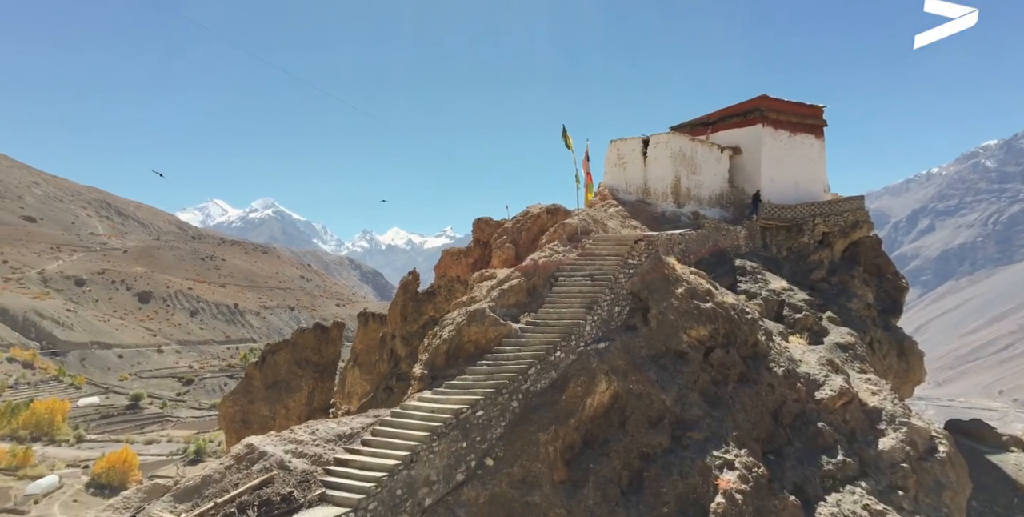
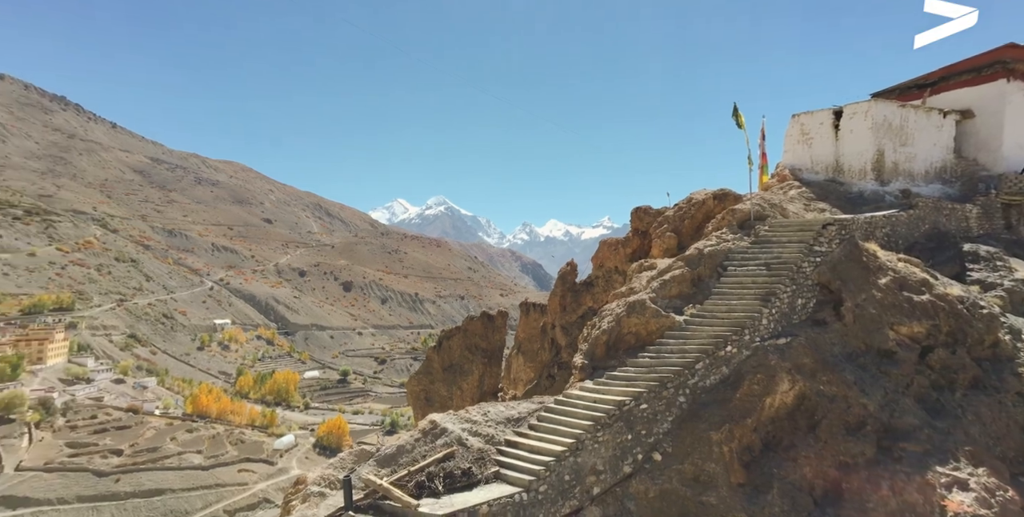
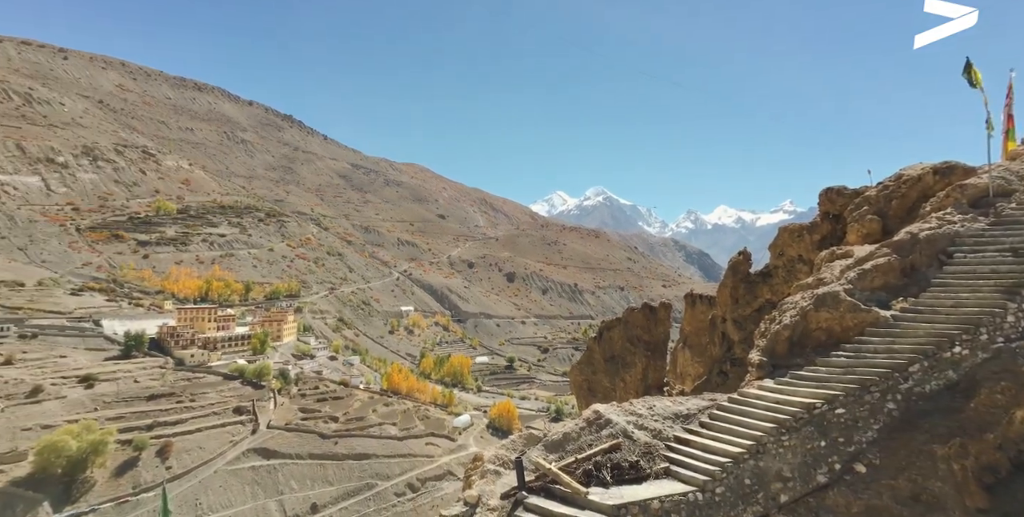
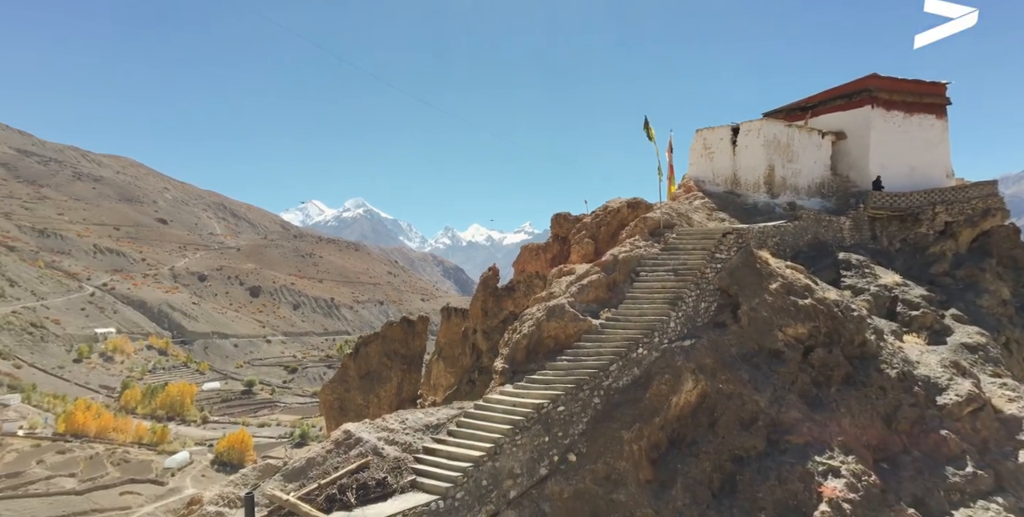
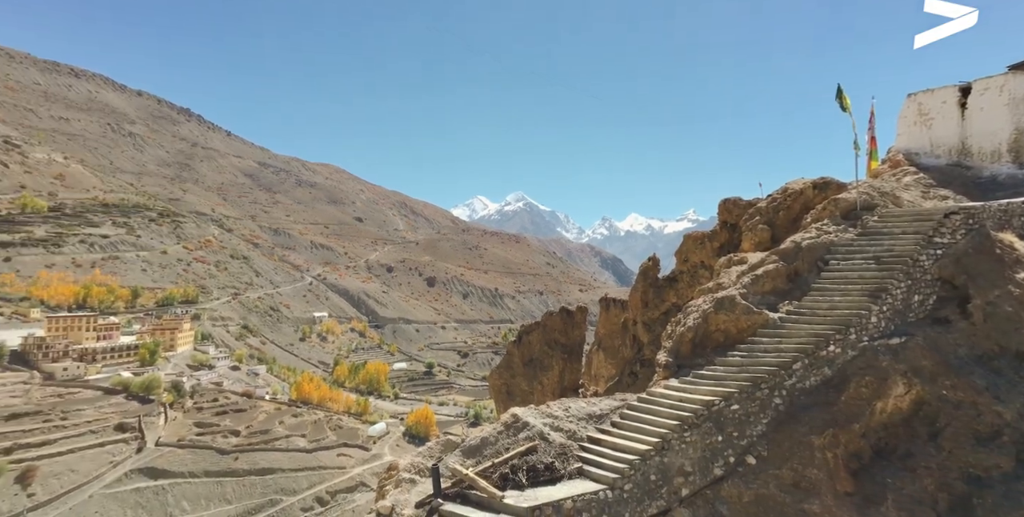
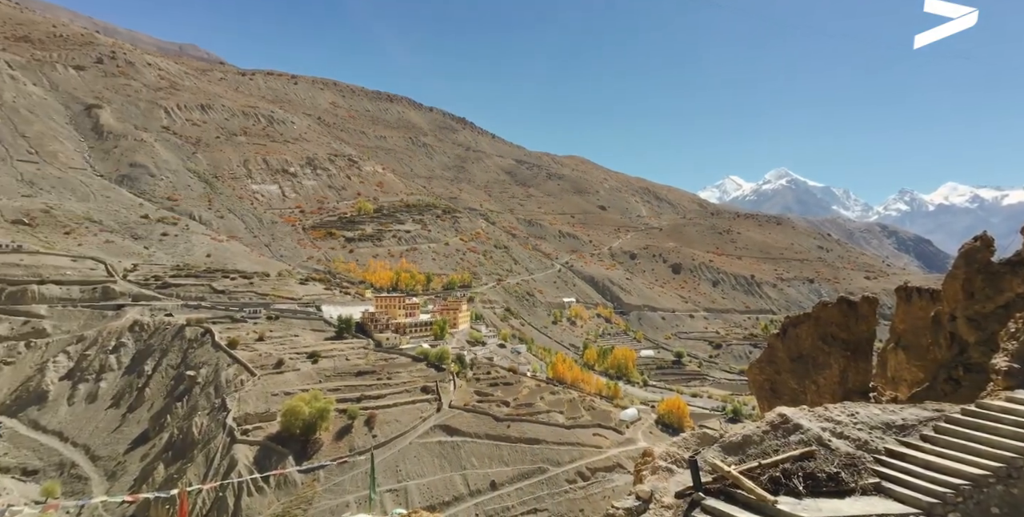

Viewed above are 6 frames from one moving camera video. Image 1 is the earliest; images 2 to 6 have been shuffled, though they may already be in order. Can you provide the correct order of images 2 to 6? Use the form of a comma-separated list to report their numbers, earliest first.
4, 2, 5, 3, 6
